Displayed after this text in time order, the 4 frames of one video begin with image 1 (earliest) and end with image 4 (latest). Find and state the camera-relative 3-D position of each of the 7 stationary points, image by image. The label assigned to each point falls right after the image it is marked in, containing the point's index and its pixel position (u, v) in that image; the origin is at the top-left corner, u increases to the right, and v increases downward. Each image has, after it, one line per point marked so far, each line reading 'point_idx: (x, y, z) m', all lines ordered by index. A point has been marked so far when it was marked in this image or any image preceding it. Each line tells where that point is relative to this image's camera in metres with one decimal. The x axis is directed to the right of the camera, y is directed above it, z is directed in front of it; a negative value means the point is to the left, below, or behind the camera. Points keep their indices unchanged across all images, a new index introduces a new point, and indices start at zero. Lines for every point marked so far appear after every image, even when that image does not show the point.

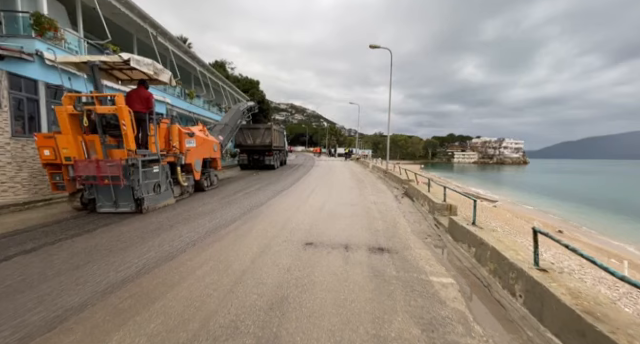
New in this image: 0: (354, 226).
0: (+0.9, -1.4, +6.9) m
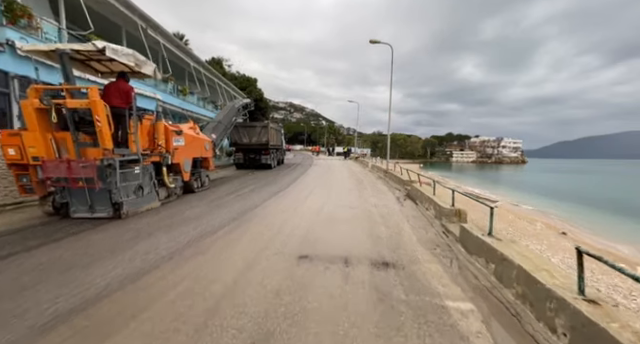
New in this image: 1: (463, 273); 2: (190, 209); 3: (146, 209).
0: (+0.8, -1.5, +6.3) m
1: (+2.4, -1.7, +4.4) m
2: (-4.1, -1.2, +8.3) m
3: (-5.1, -1.1, +7.6) m
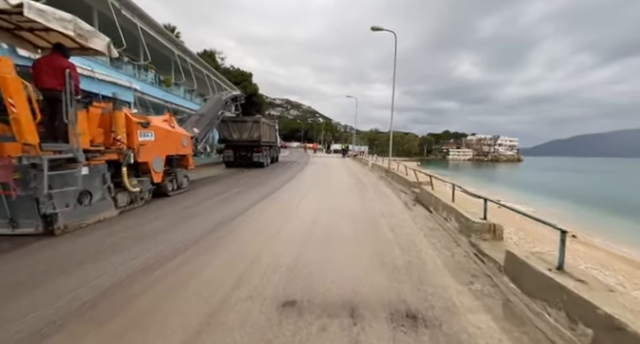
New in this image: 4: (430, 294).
0: (+0.7, -1.5, +4.8) m
1: (+2.3, -1.8, +2.9) m
2: (-4.2, -1.2, +6.7) m
3: (-5.2, -1.1, +6.1) m
4: (+1.5, -1.7, +3.6) m
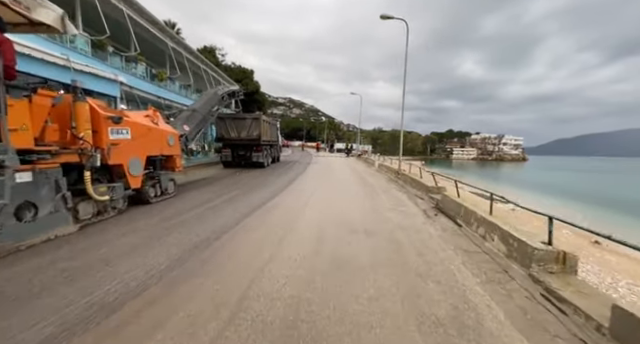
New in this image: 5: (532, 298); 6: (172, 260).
0: (+0.9, -1.7, +3.4) m
1: (+2.4, -1.9, +1.5) m
2: (-4.0, -1.3, +5.4) m
3: (-5.0, -1.2, +4.8) m
4: (+1.6, -1.8, +2.3) m
5: (+2.9, -1.7, +3.5) m
6: (-2.6, -1.5, +4.6) m
